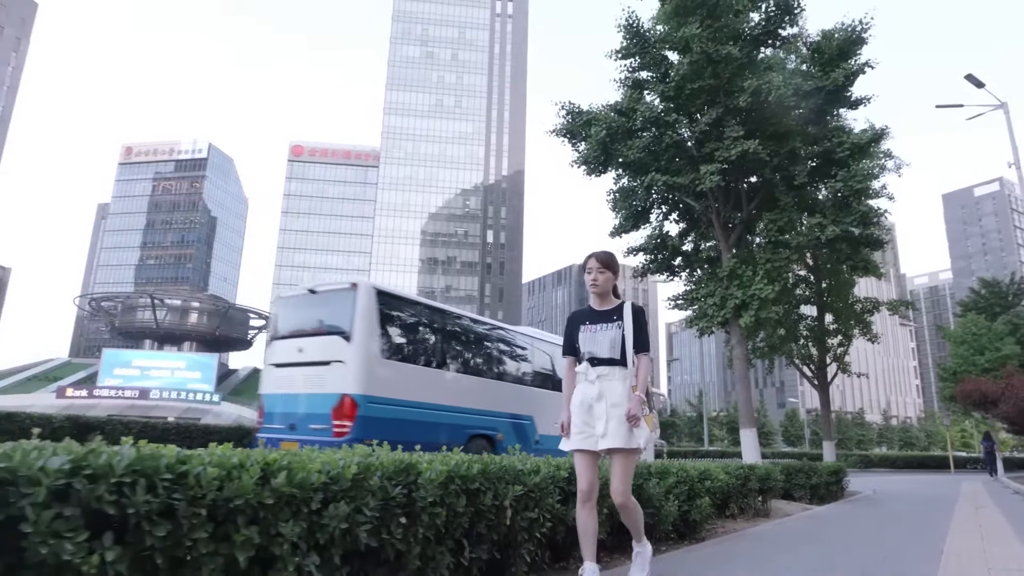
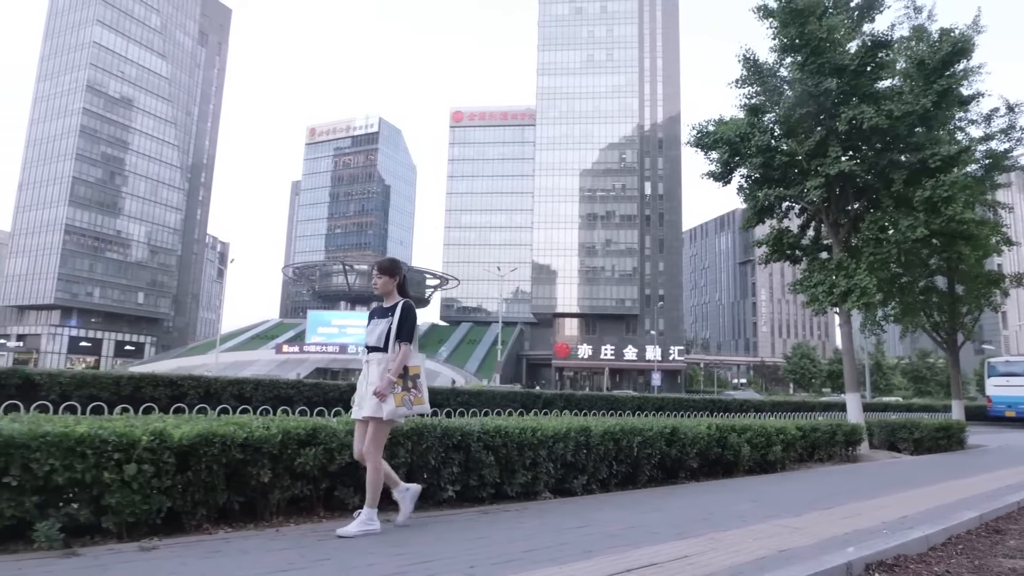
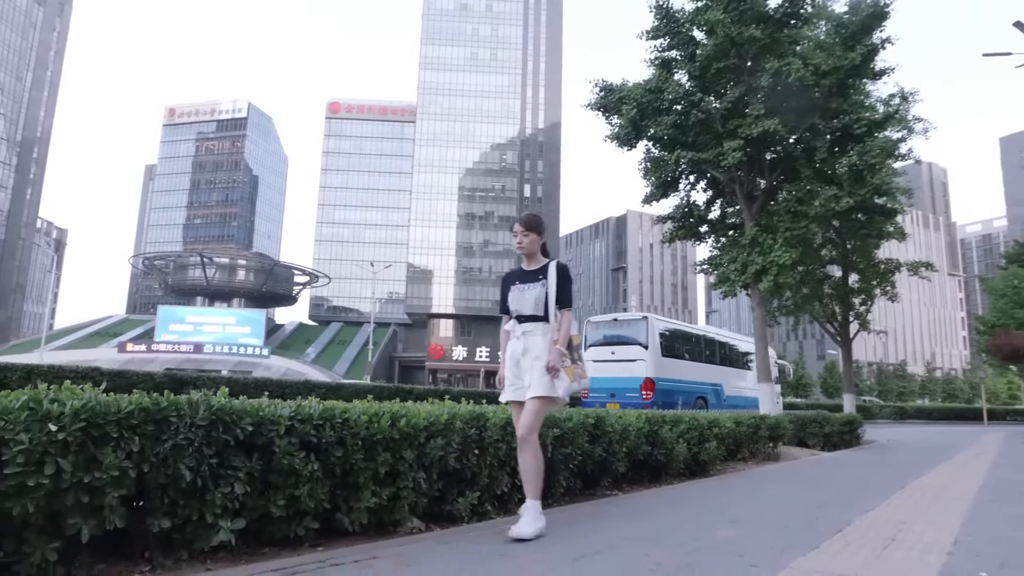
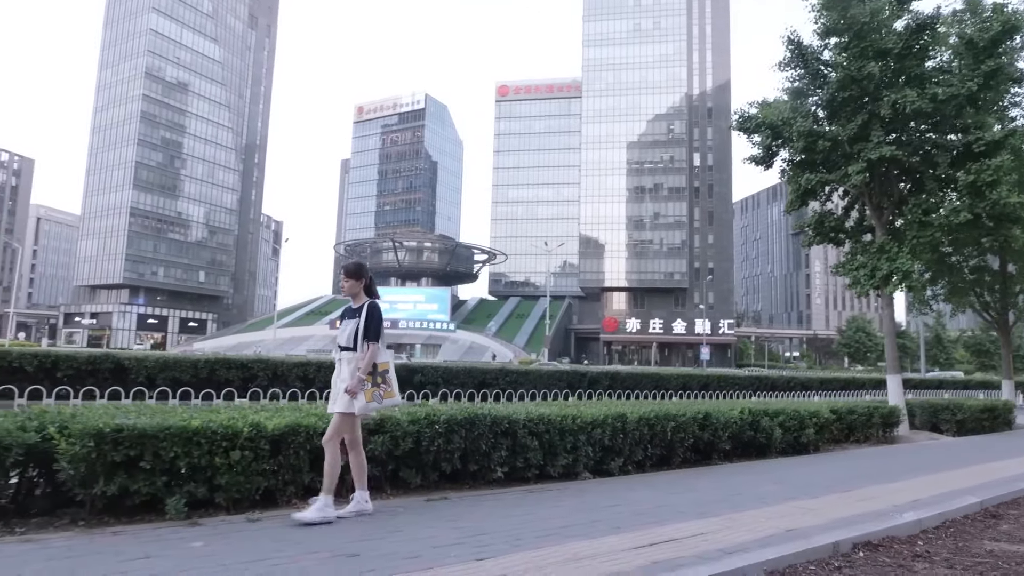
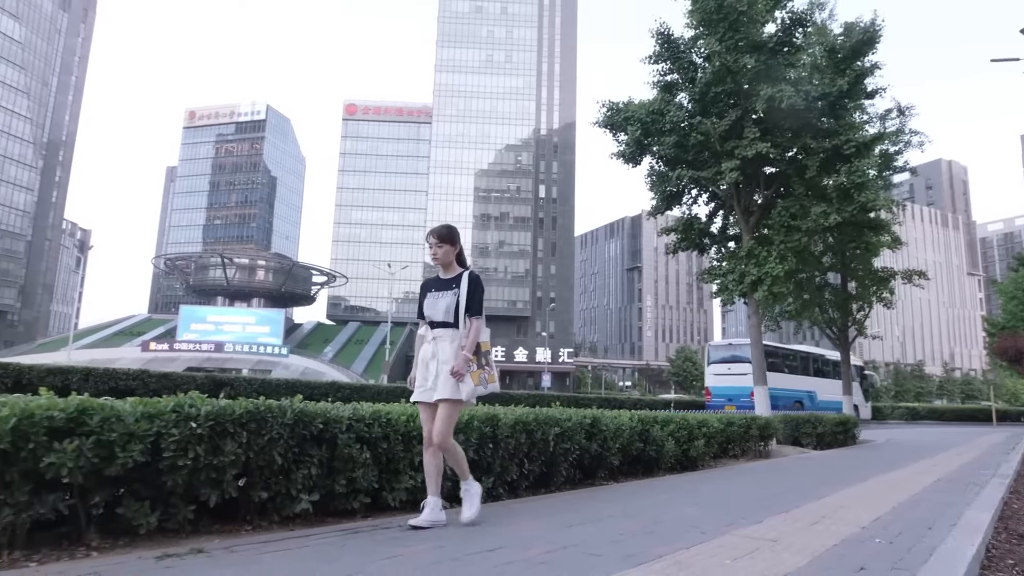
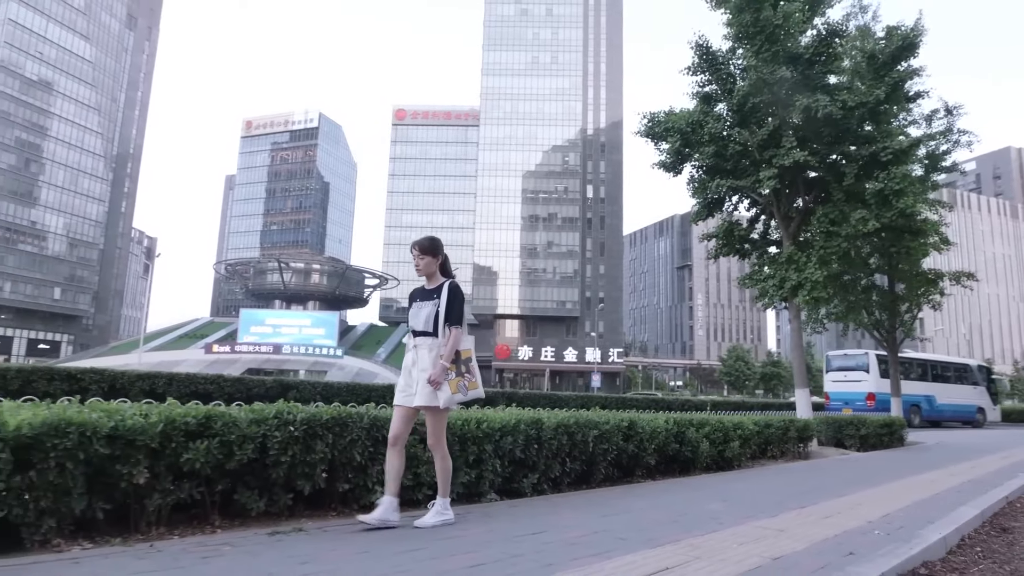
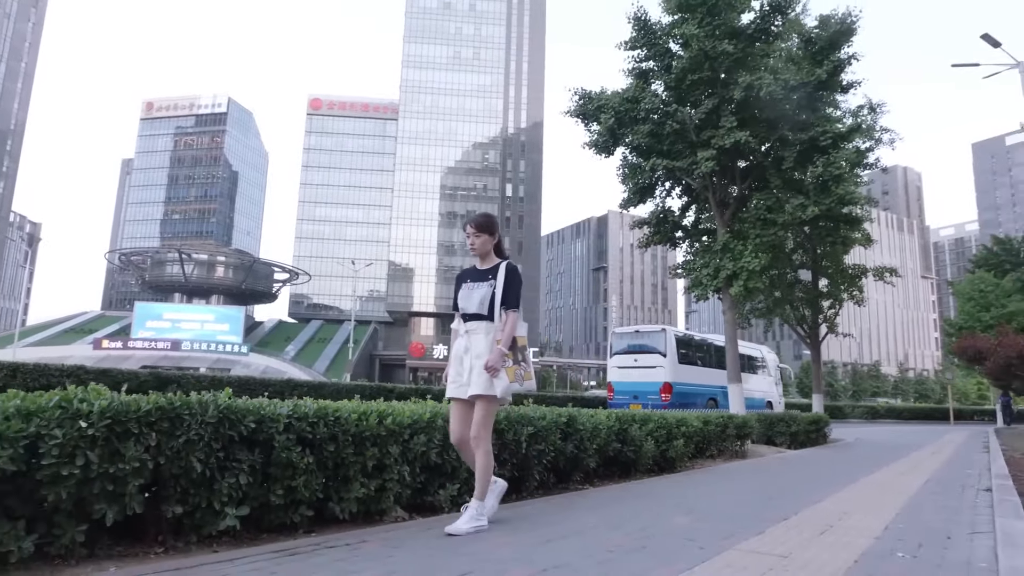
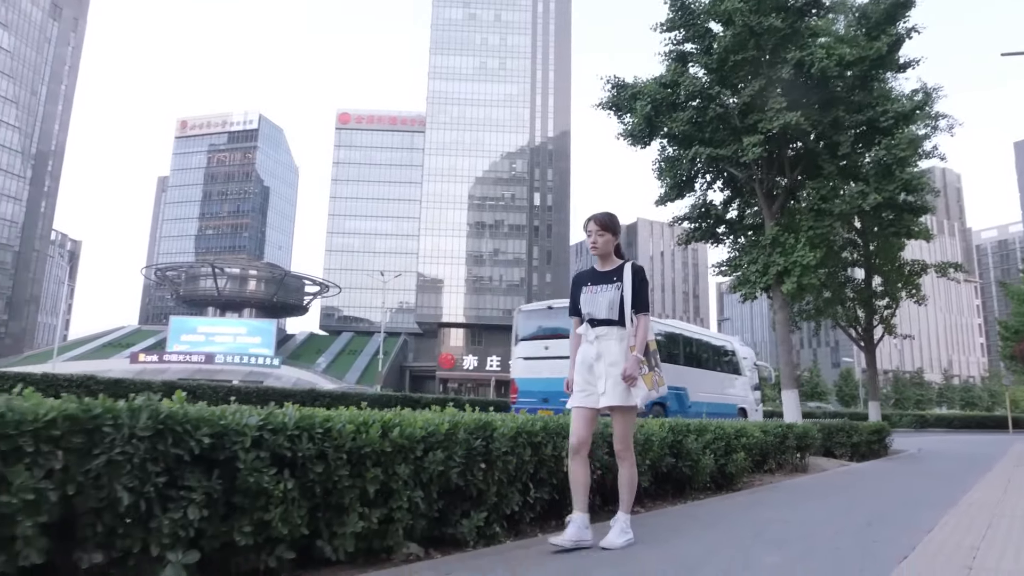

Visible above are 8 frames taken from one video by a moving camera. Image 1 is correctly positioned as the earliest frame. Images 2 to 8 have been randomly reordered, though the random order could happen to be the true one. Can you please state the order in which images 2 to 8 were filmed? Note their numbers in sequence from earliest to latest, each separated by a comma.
8, 3, 7, 5, 6, 2, 4
